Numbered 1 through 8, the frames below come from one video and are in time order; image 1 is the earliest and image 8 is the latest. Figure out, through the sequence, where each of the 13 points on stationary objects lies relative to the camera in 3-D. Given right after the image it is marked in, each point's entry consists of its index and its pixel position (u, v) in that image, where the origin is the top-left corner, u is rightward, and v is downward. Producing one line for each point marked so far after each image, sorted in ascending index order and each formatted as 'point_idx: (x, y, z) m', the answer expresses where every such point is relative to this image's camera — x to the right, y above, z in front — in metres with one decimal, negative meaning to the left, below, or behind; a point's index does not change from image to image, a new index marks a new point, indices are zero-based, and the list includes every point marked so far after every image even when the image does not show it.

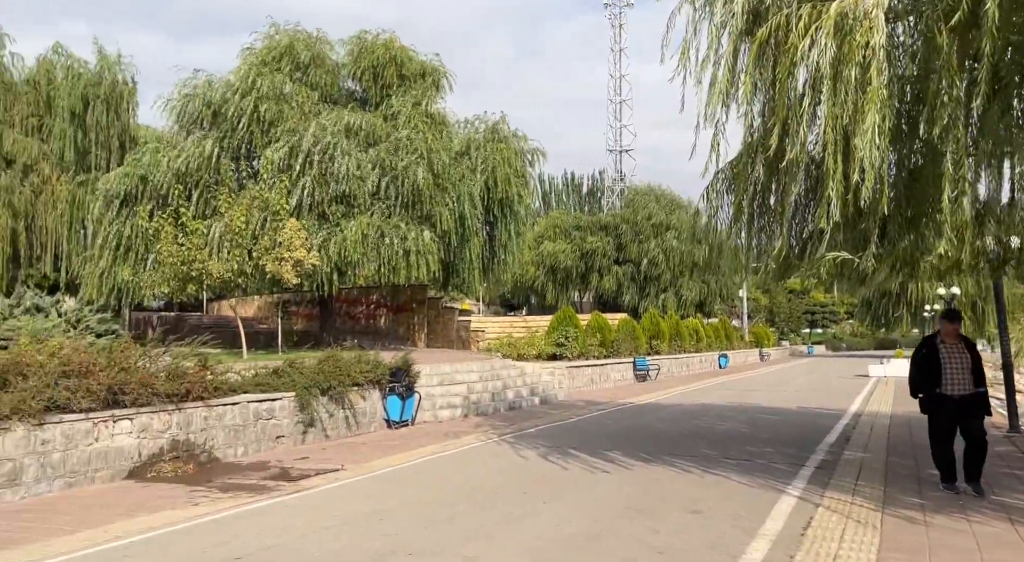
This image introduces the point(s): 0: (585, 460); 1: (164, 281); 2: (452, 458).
0: (+0.9, -2.2, +9.5) m
1: (-9.1, 0.0, +19.8) m
2: (-0.8, -2.3, +10.1) m
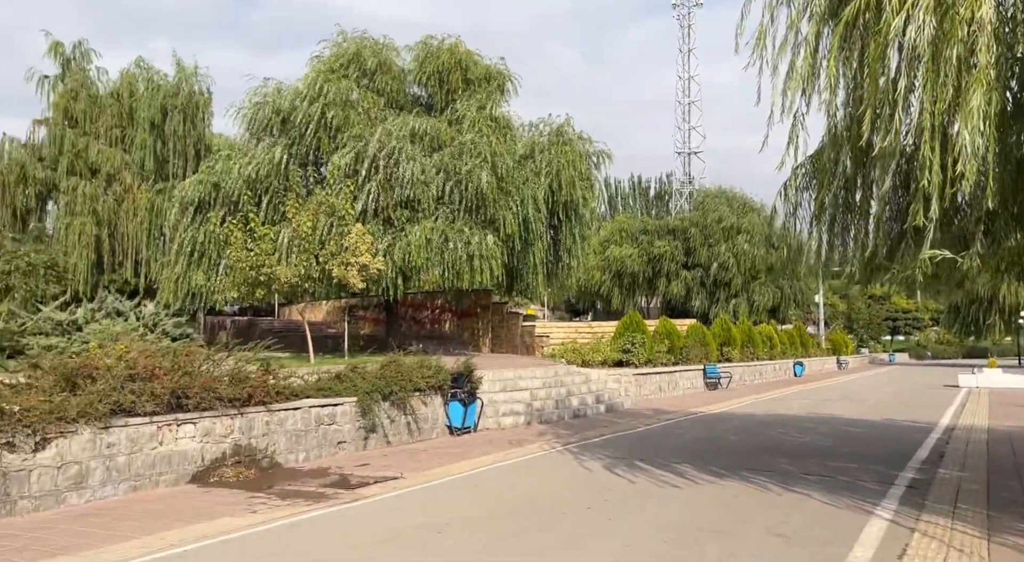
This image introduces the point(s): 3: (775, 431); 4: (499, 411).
0: (+1.7, -2.3, +9.1) m
1: (-7.4, -0.1, +20.2) m
2: (0.0, -2.4, +9.8) m
3: (+4.6, -2.7, +13.6) m
4: (-0.3, -2.5, +14.9) m
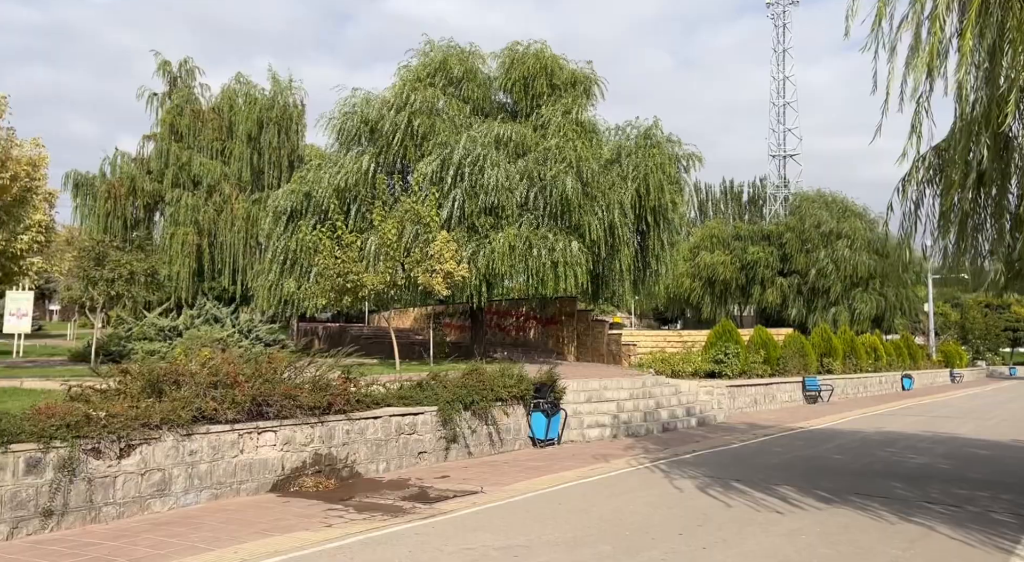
0: (+2.6, -2.4, +8.5) m
1: (-5.1, -0.3, +20.5) m
2: (+1.1, -2.5, +9.4) m
3: (+6.1, -2.8, +12.6) m
4: (+1.4, -2.7, +14.4) m
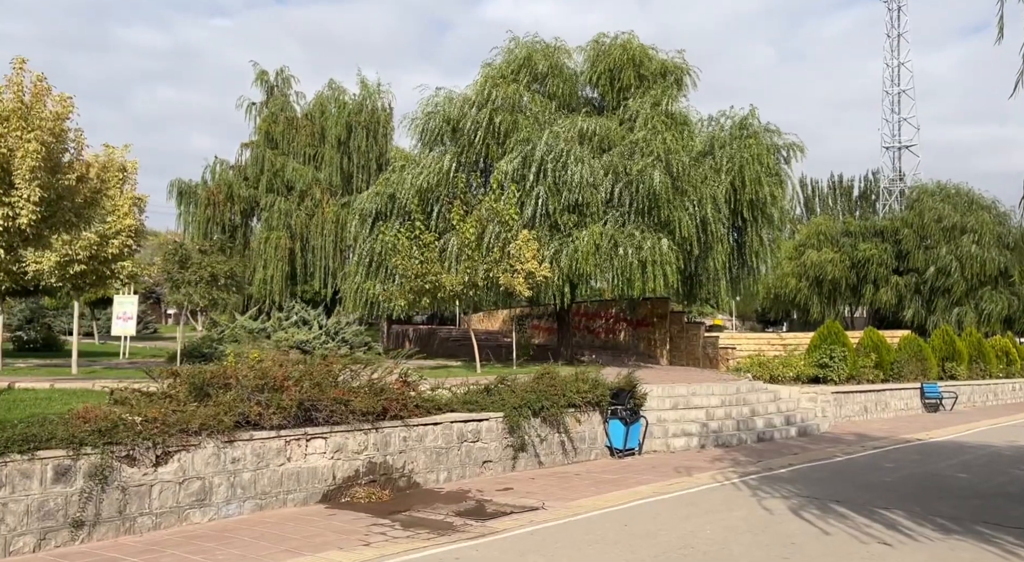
0: (+3.2, -2.3, +7.3) m
1: (-2.9, -0.3, +20.3) m
2: (+1.8, -2.4, +8.4) m
3: (+7.2, -2.7, +11.0) m
4: (+2.7, -2.6, +13.4) m
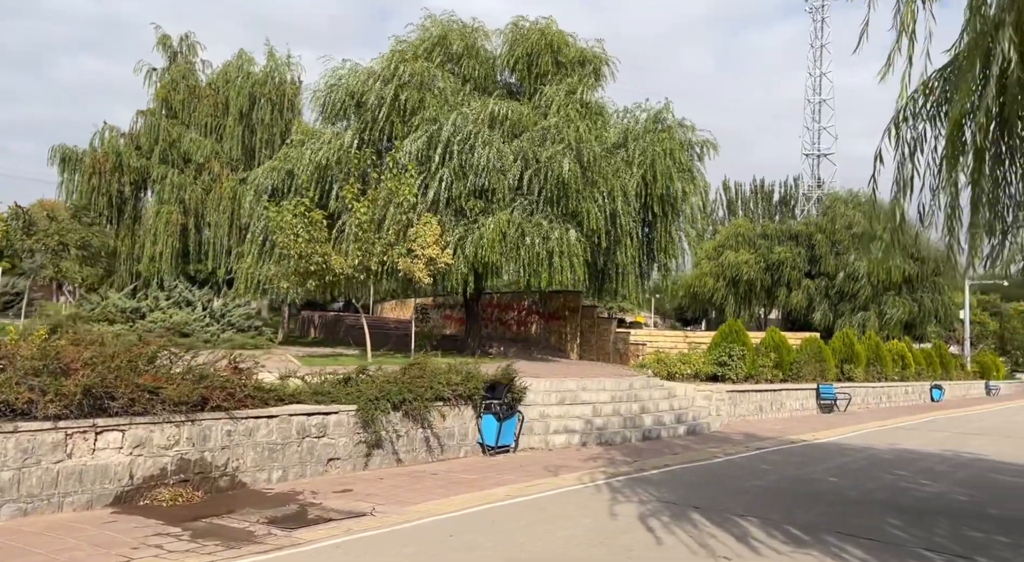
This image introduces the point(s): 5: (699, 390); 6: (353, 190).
0: (+1.7, -2.2, +6.7) m
1: (-5.6, +0.1, +19.1) m
2: (+0.1, -2.3, +7.7) m
3: (+5.3, -2.7, +10.8) m
4: (+0.6, -2.4, +12.7) m
5: (+4.6, -2.7, +19.0) m
6: (-4.1, +2.3, +19.9) m
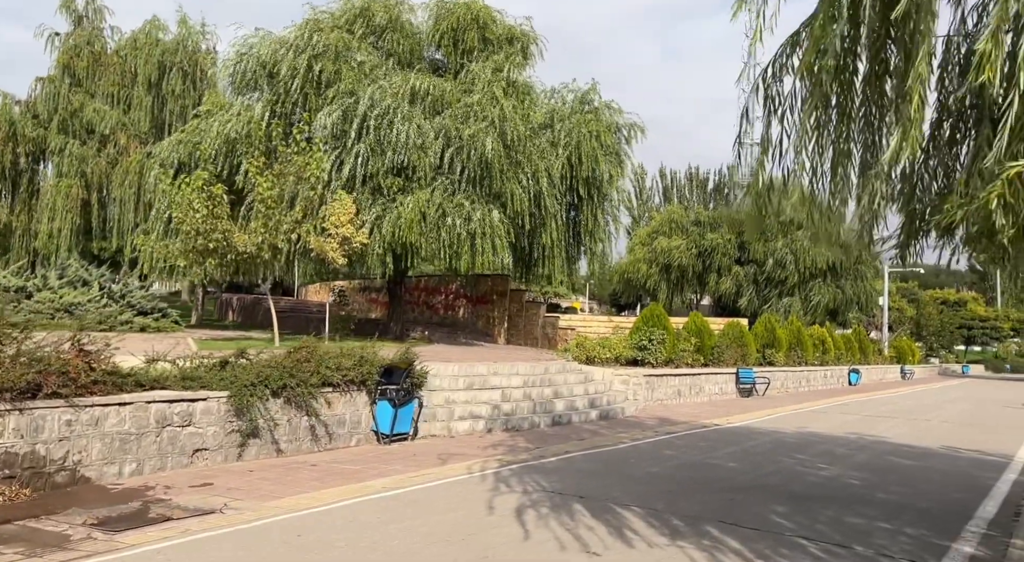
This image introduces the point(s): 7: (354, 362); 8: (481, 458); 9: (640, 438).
0: (+0.6, -2.0, +6.3) m
1: (-7.6, +0.6, +18.0) m
2: (-1.0, -2.0, +7.1) m
3: (+3.8, -2.5, +10.6) m
4: (-0.9, -2.1, +12.2) m
5: (+2.6, -2.3, +18.8) m
6: (-6.2, +2.8, +18.9) m
7: (-2.1, -1.1, +10.4) m
8: (-0.4, -2.3, +9.9) m
9: (+2.2, -2.6, +13.0) m
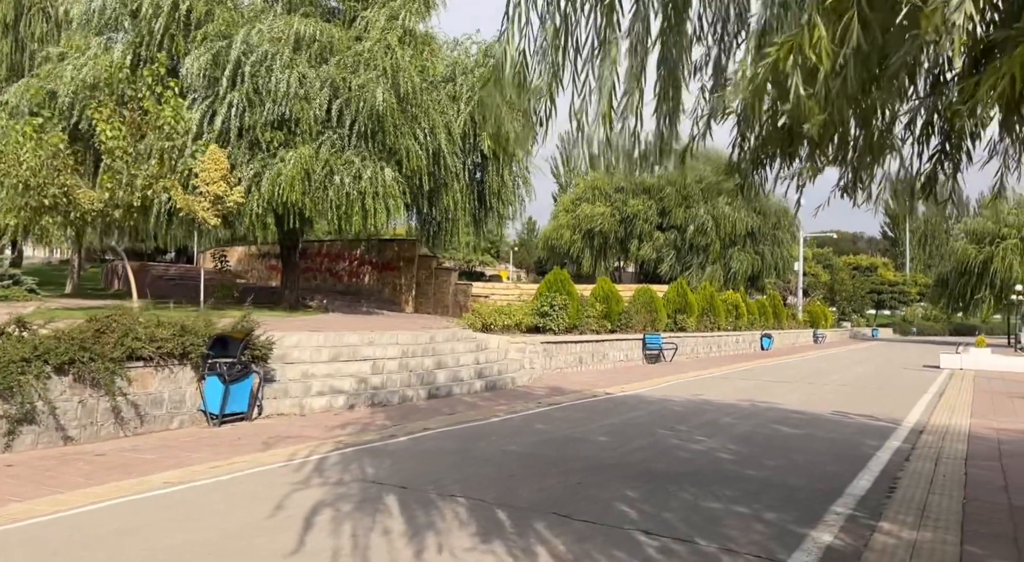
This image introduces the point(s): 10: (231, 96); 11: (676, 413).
0: (-0.9, -1.6, +5.1) m
1: (-10.0, +1.4, +15.9) m
2: (-2.5, -1.7, +5.8) m
3: (+2.0, -1.9, +9.7) m
4: (-2.9, -1.5, +10.9) m
5: (0.0, -1.4, +17.7) m
6: (-8.7, +3.7, +16.9) m
7: (-3.9, -0.6, +8.9) m
8: (-2.2, -1.8, +8.6) m
9: (+0.1, -2.0, +11.9) m
10: (-6.8, +4.5, +18.8) m
11: (+2.5, -2.0, +11.7) m
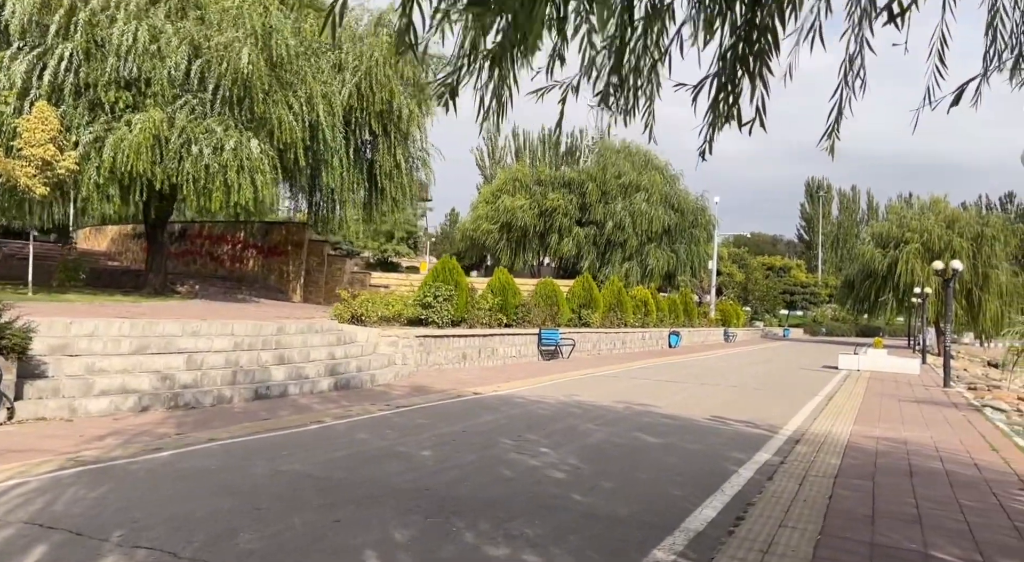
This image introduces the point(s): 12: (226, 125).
0: (-2.5, -1.5, +3.4) m
1: (-12.5, +1.9, +13.4) m
2: (-4.2, -1.4, +4.0) m
3: (0.0, -1.7, +8.3) m
4: (-5.0, -1.3, +9.0) m
5: (-2.7, -1.1, +16.1) m
6: (-11.2, +4.1, +14.5) m
7: (-5.8, -0.3, +7.0) m
8: (-4.1, -1.5, +6.8) m
9: (-2.1, -1.8, +10.3) m
10: (-9.5, +4.9, +16.5) m
11: (+0.3, -1.8, +10.3) m
12: (-6.8, +3.7, +18.1) m
